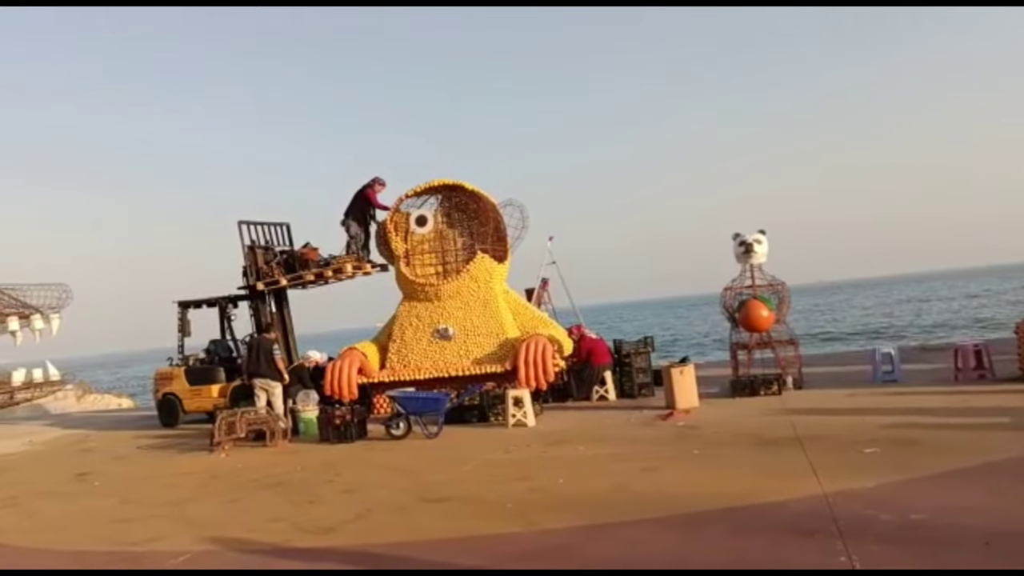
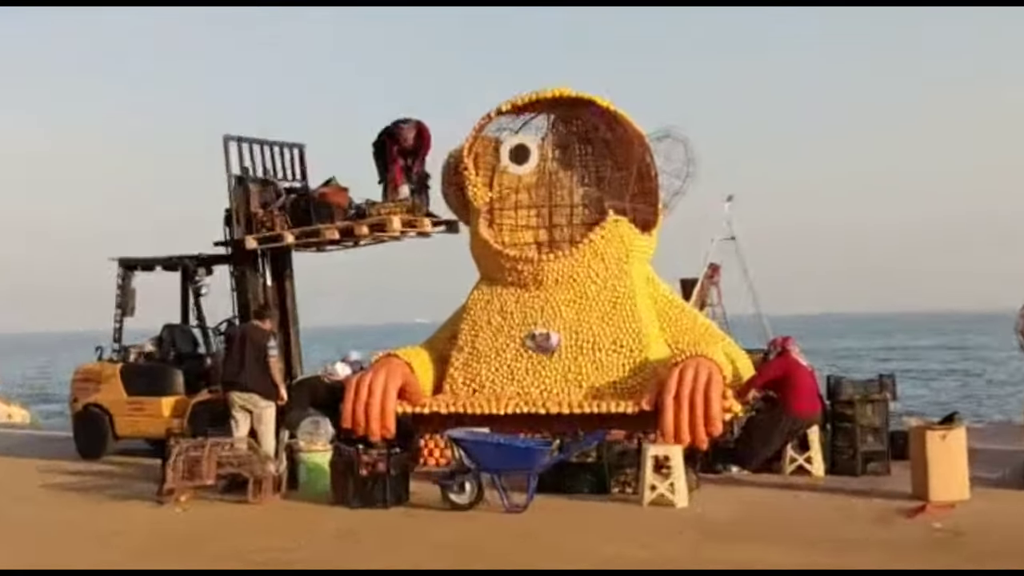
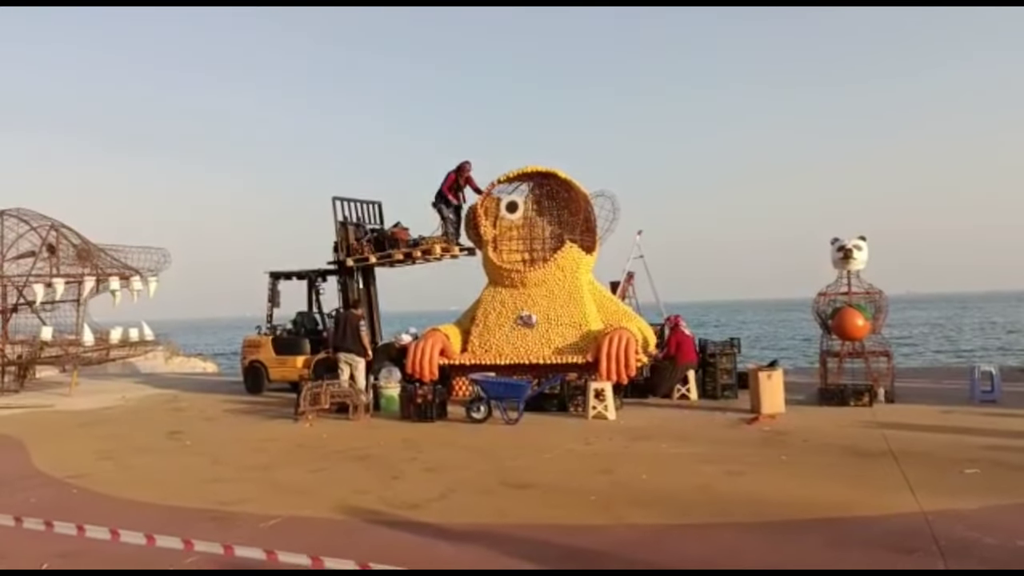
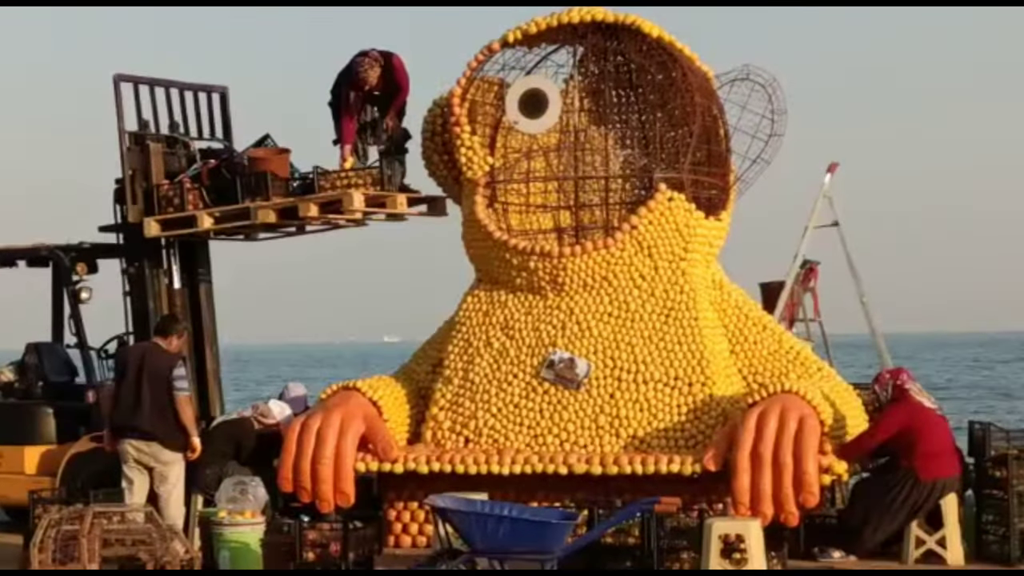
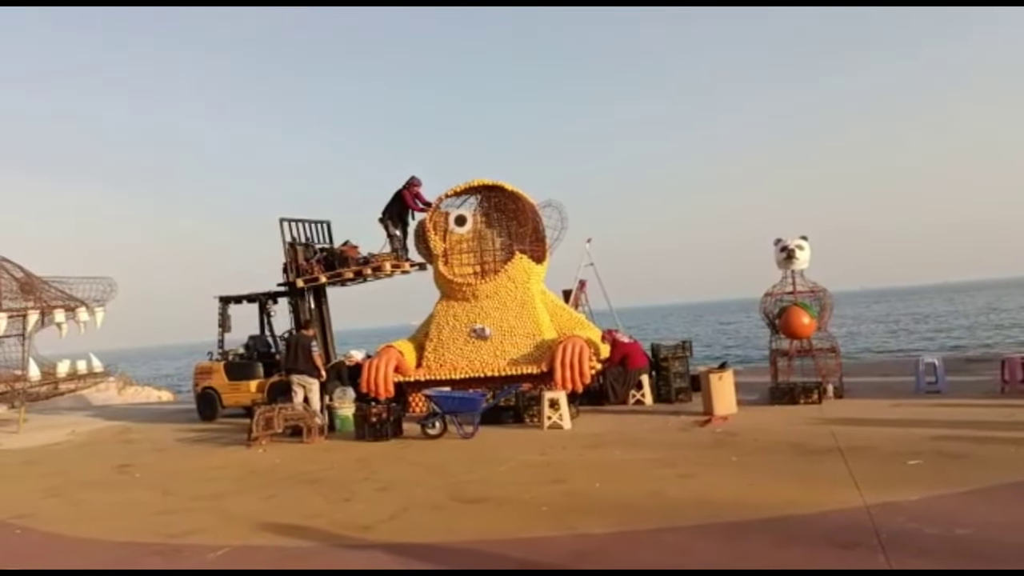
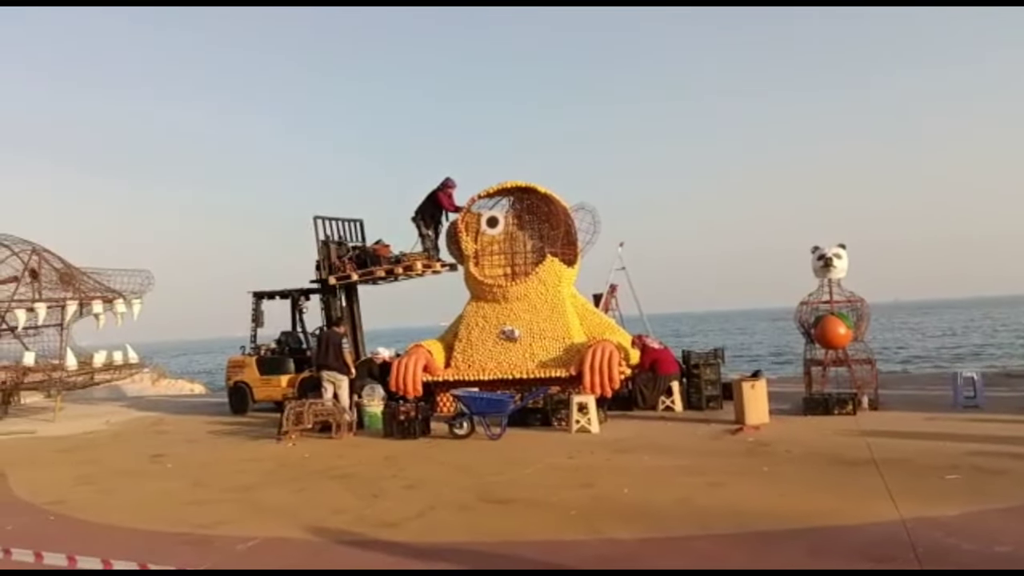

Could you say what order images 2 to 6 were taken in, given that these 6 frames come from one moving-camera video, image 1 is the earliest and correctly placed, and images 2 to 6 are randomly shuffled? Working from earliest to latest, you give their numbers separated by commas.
5, 6, 3, 2, 4
